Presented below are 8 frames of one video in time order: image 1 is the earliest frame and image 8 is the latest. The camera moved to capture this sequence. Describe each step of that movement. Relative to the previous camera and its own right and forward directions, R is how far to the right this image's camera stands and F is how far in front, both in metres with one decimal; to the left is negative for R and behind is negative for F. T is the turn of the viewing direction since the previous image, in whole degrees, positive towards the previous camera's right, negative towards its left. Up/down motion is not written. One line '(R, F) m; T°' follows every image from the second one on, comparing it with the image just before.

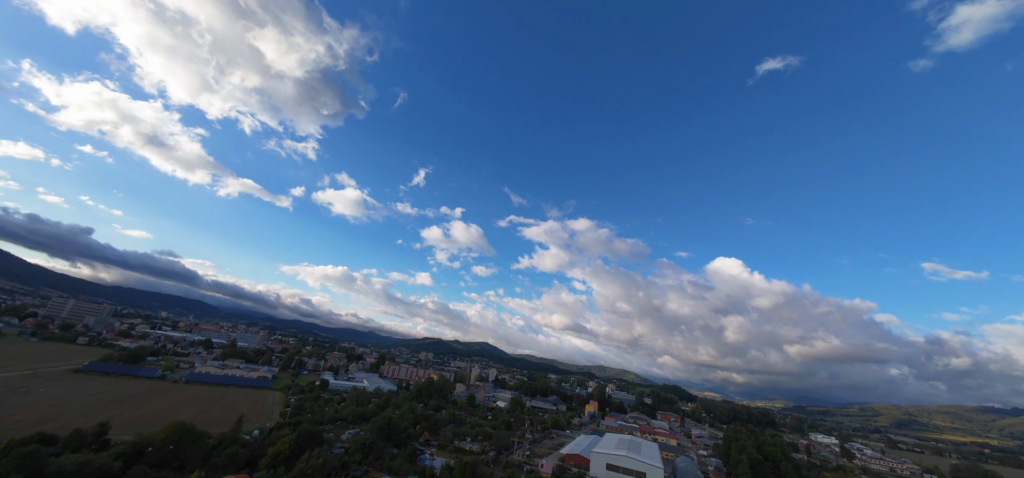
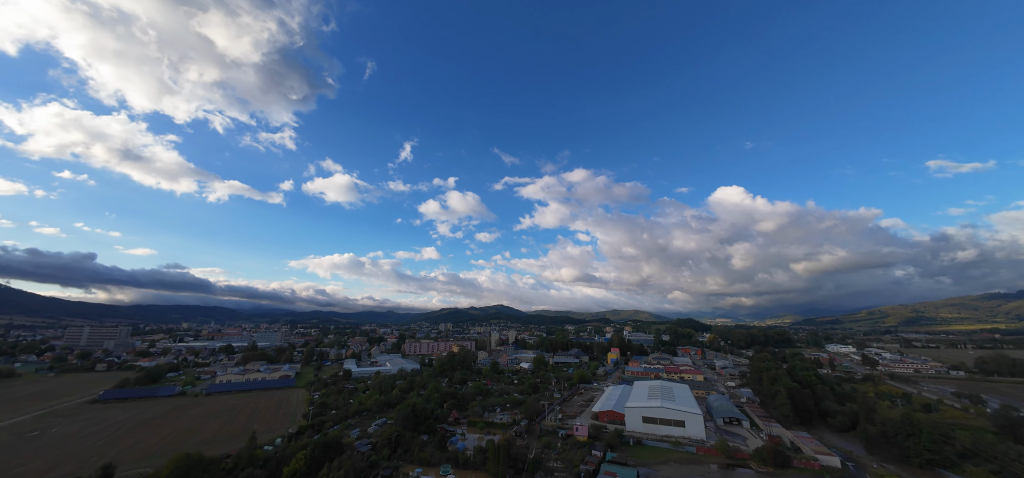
(0.0, +1.8) m; -1°
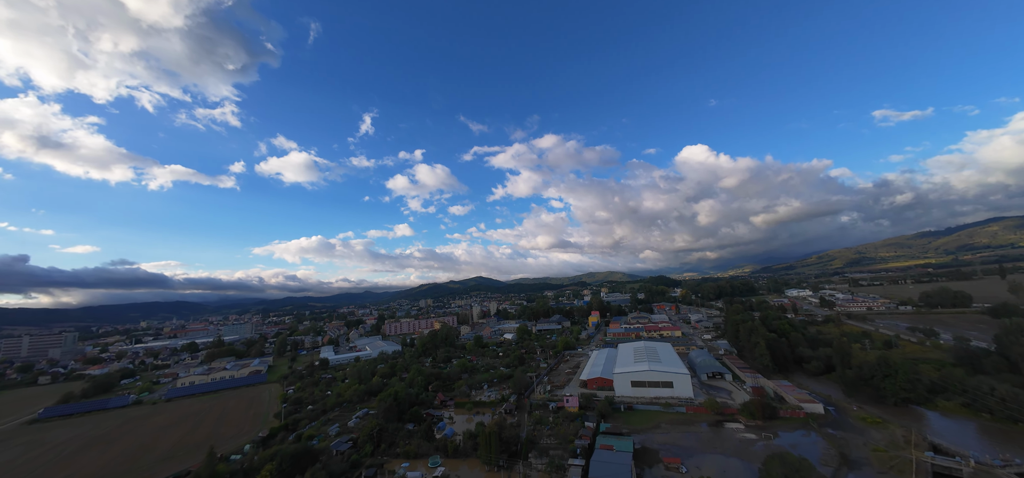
(-0.1, +1.4) m; +4°
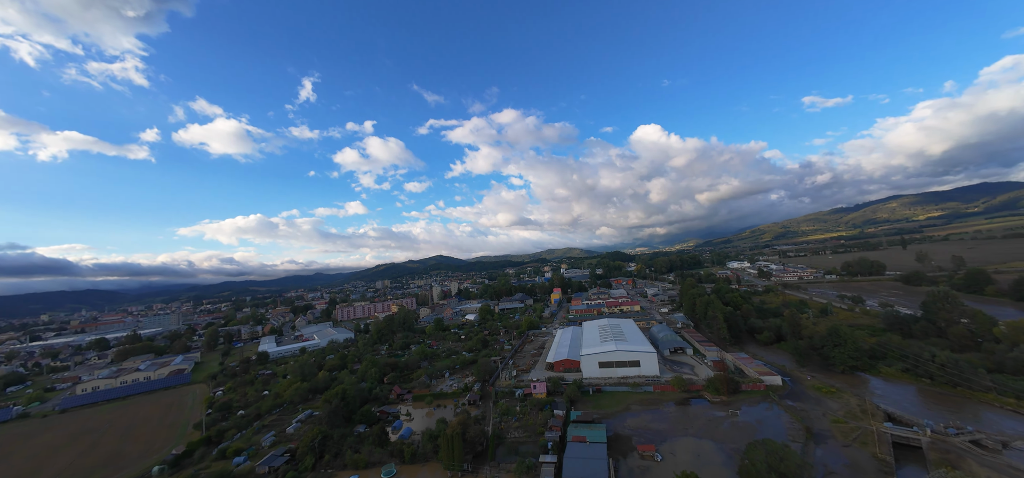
(-0.1, +1.6) m; +7°
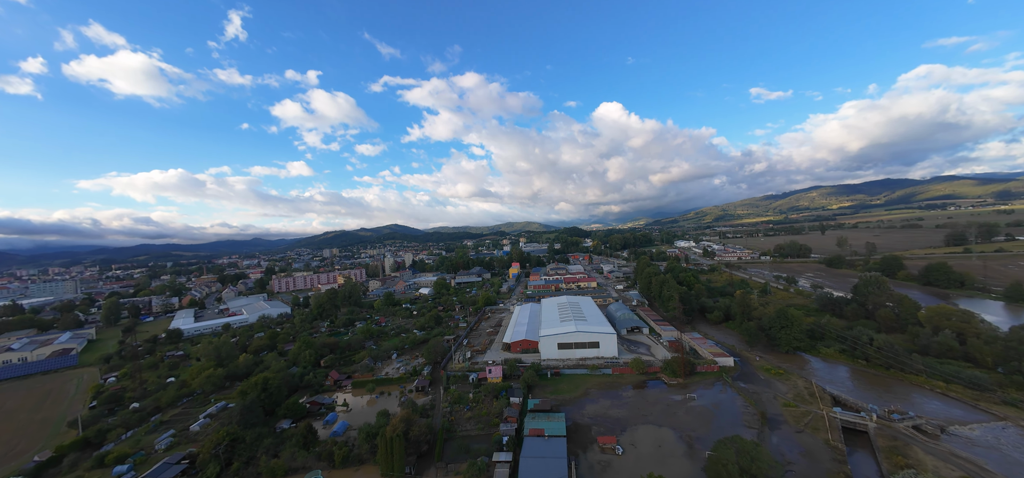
(0.0, +1.6) m; +7°
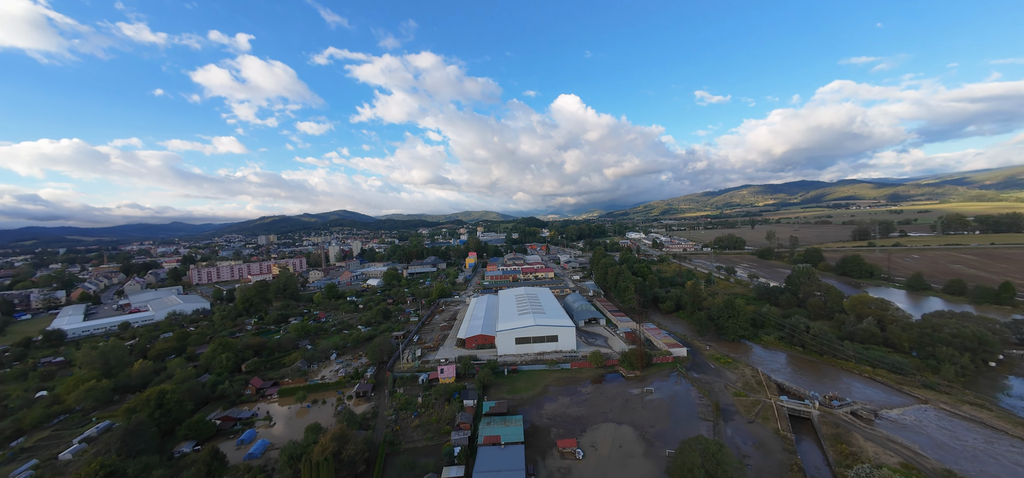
(+0.1, +1.1) m; +8°
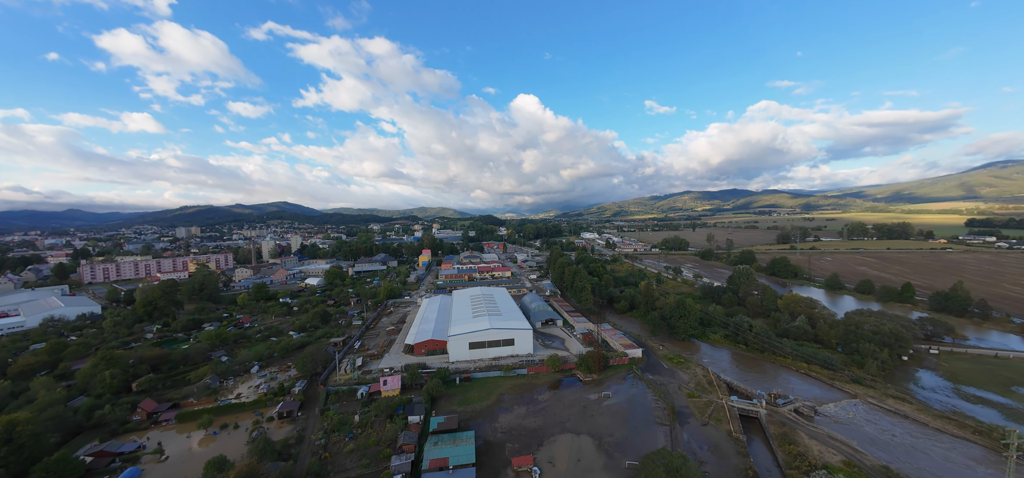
(+0.1, +0.9) m; +8°
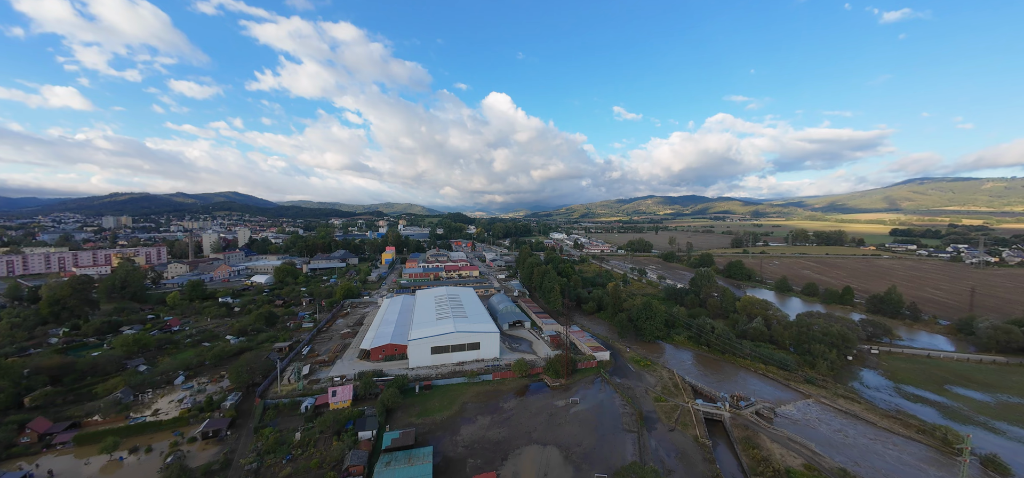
(+0.1, +0.6) m; +6°
